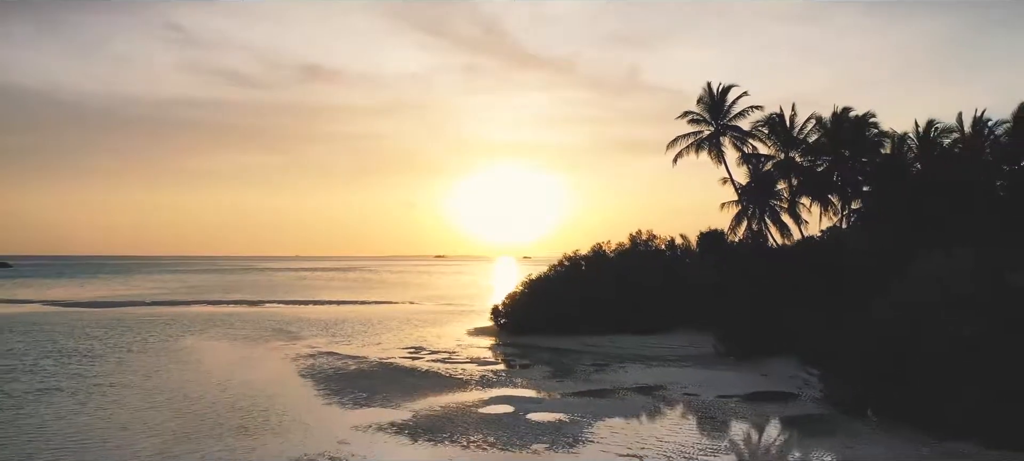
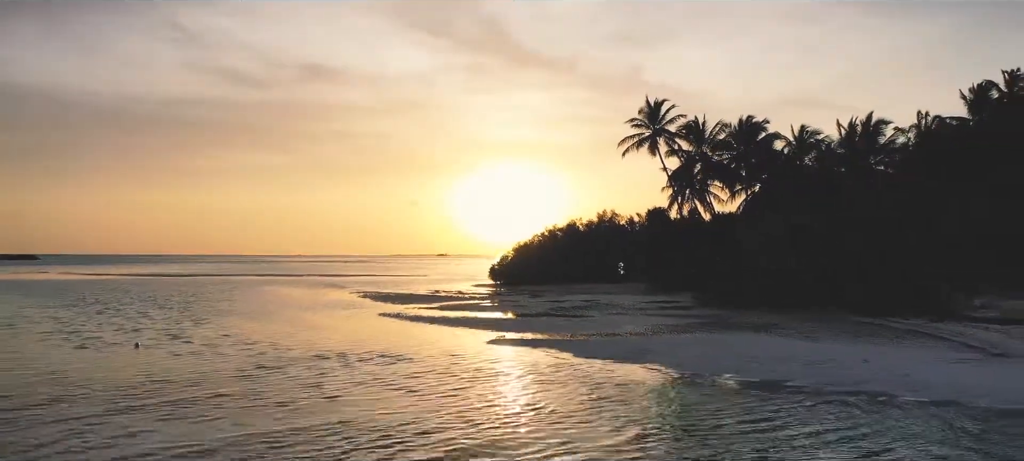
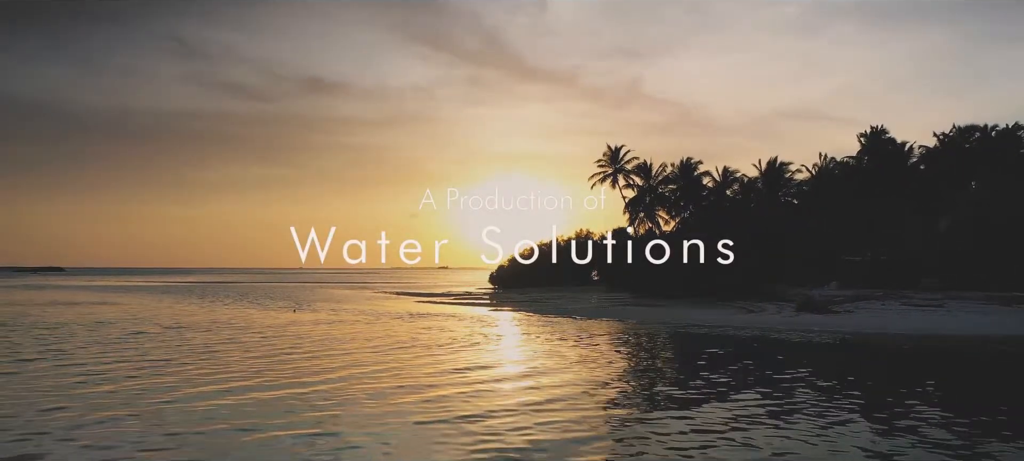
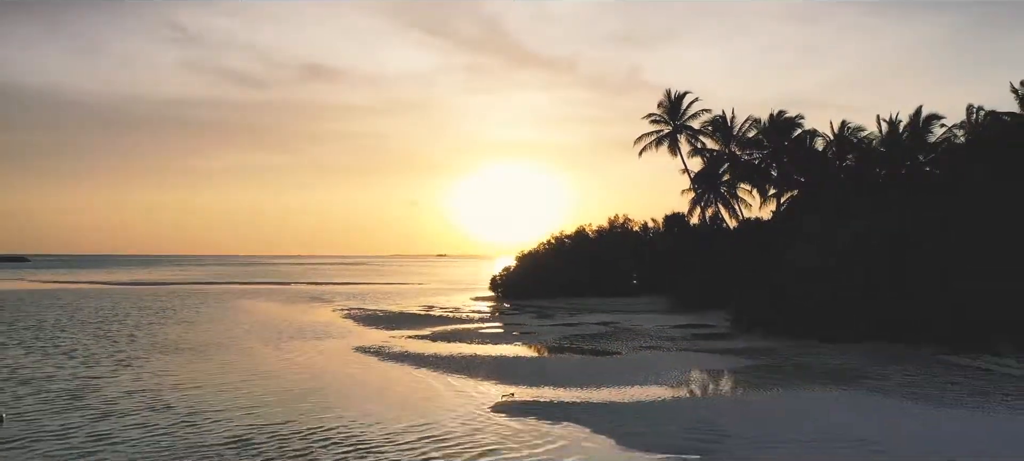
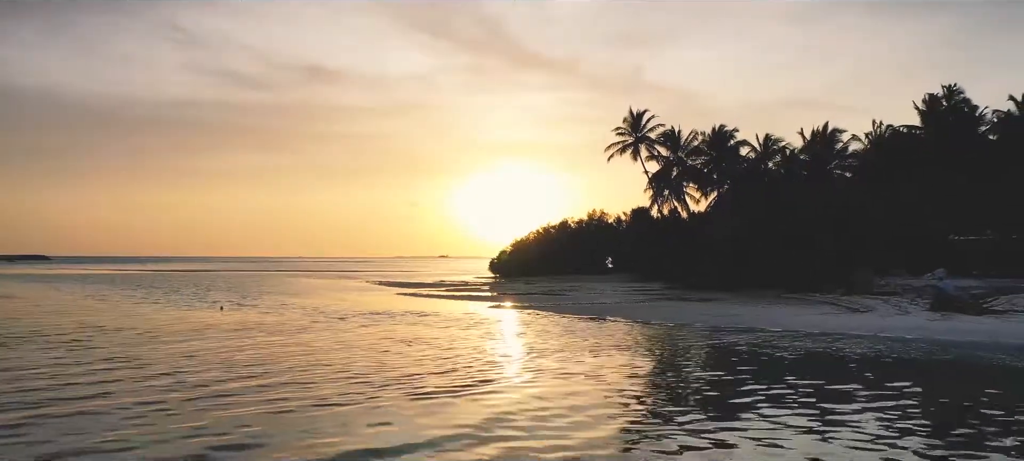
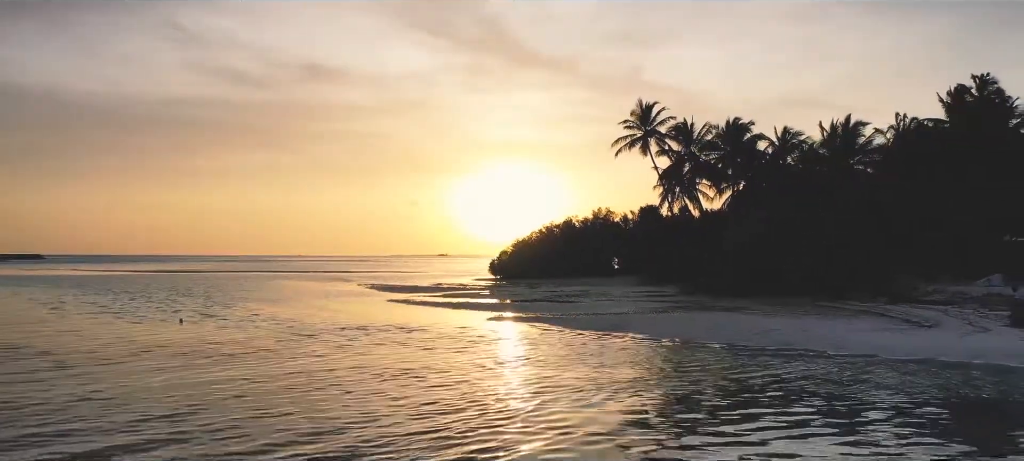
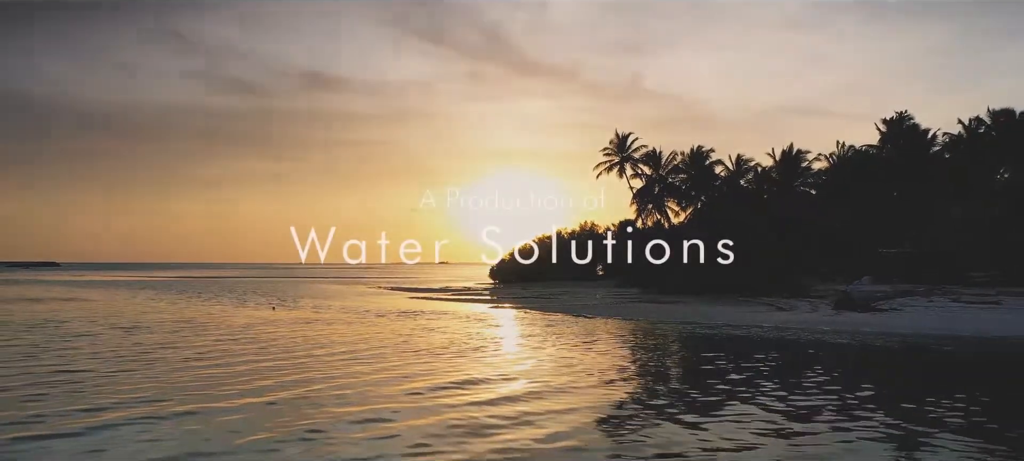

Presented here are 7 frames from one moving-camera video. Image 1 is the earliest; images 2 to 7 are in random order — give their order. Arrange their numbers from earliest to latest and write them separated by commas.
4, 2, 6, 5, 7, 3
